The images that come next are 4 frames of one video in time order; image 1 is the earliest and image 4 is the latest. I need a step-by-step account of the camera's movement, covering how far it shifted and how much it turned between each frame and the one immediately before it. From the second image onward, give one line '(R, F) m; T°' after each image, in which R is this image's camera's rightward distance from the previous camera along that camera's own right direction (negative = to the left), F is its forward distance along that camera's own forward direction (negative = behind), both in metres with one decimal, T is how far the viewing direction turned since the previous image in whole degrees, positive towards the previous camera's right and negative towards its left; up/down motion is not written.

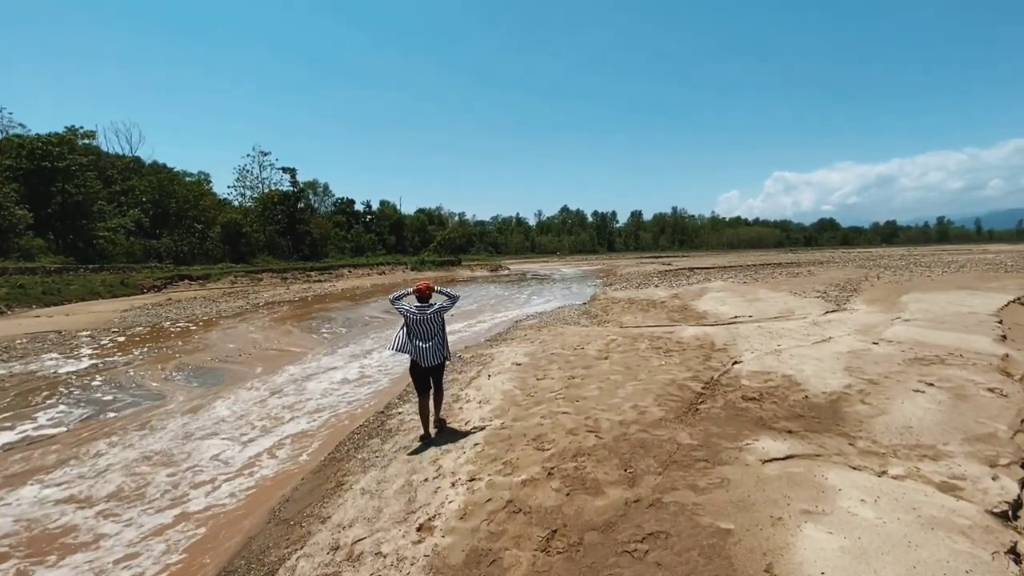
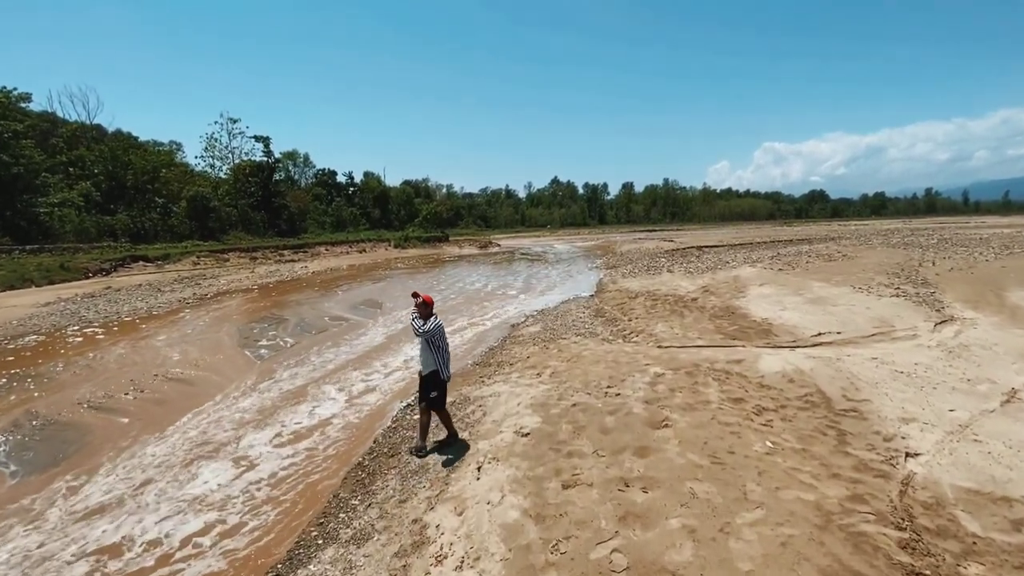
(-0.2, +4.3) m; +1°
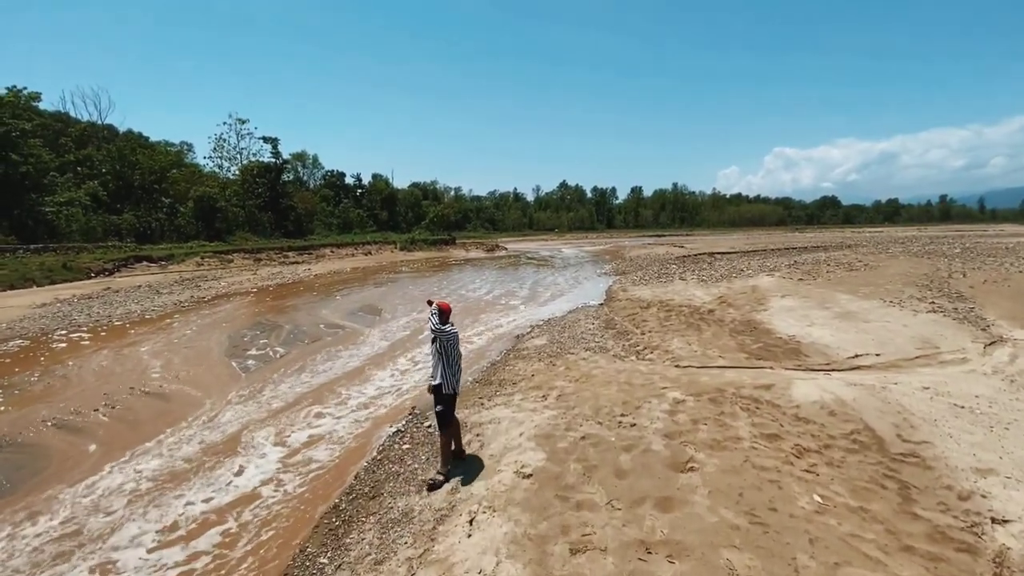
(+0.1, +0.9) m; -1°
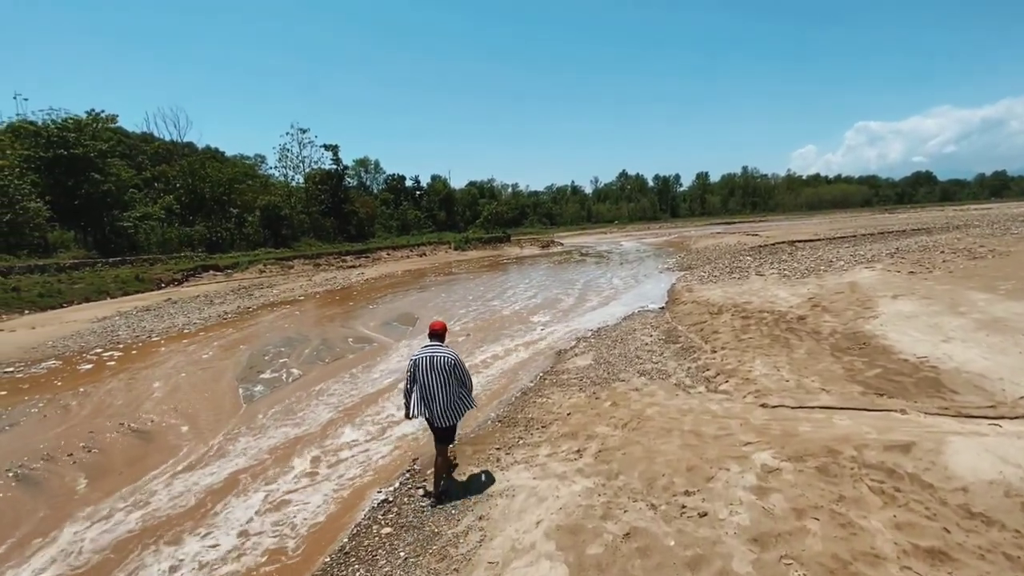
(+0.6, +2.2) m; -7°
